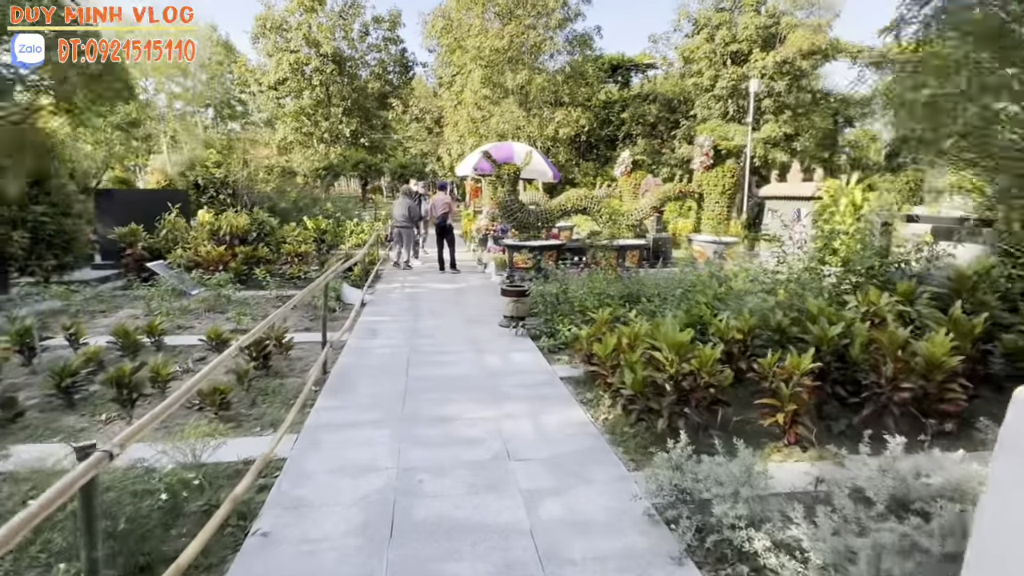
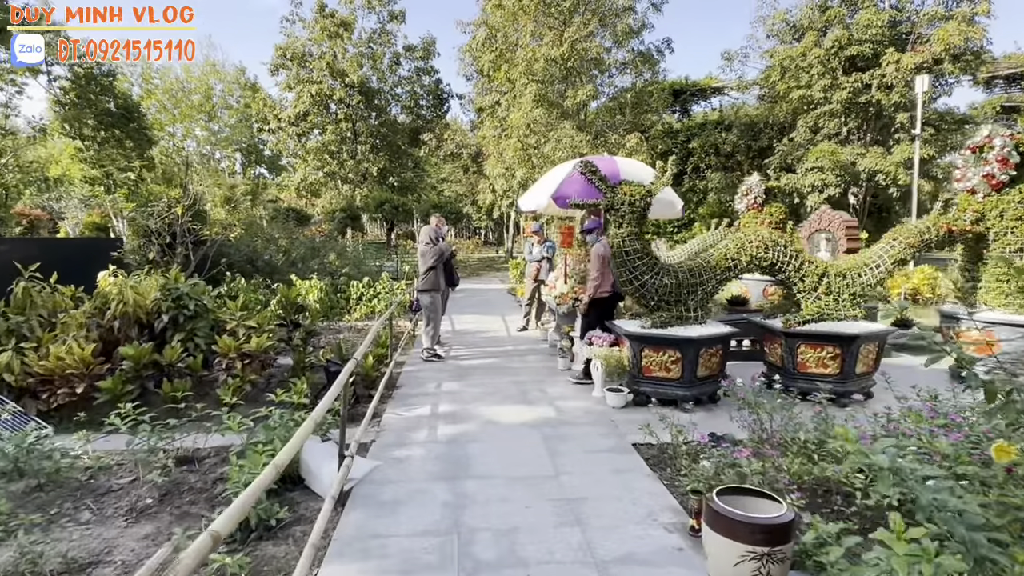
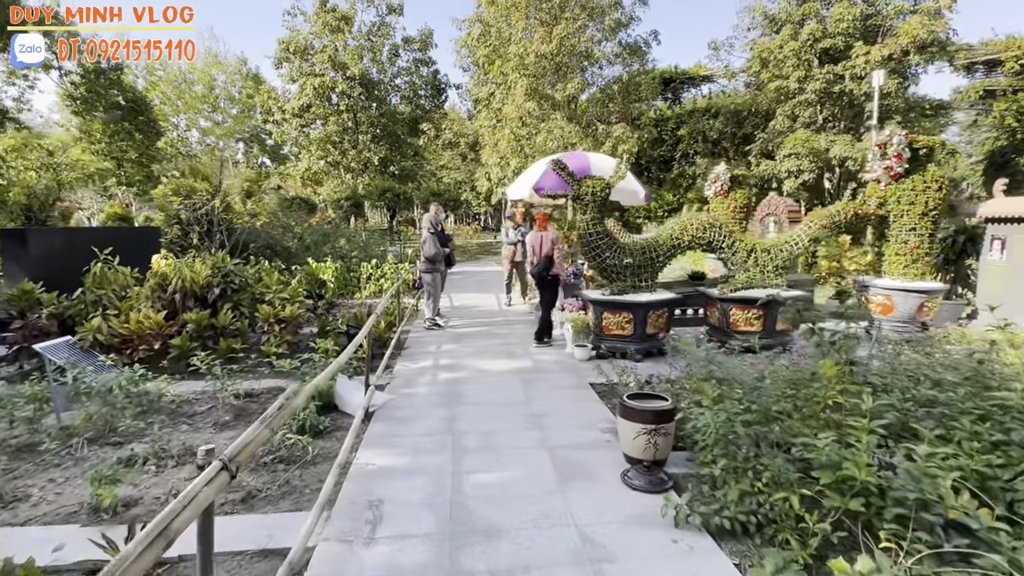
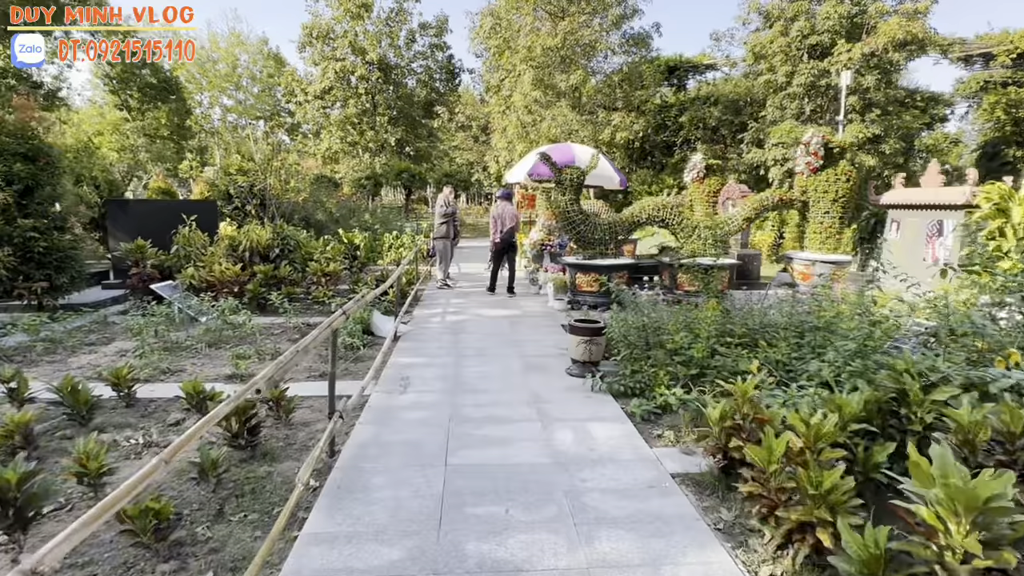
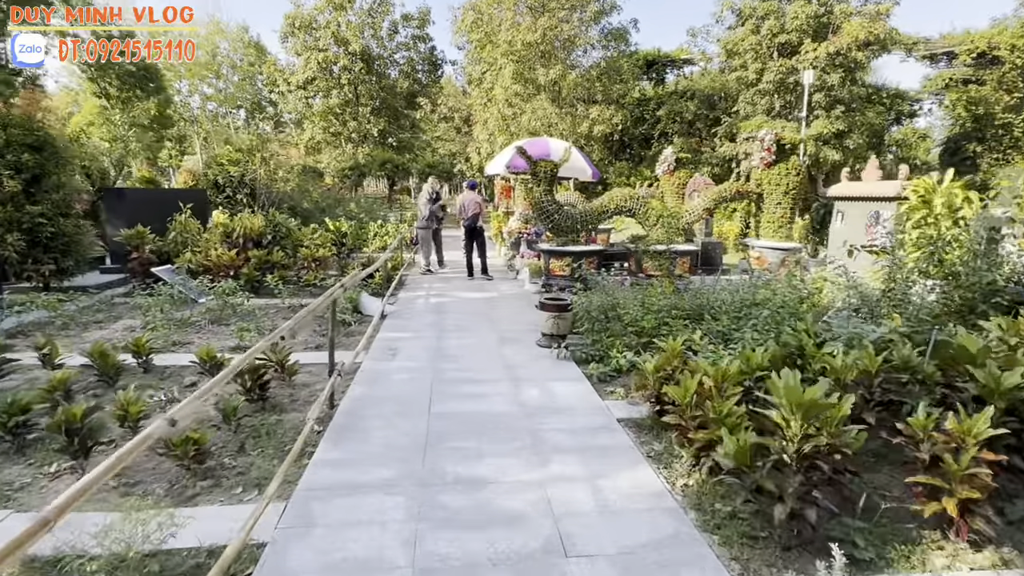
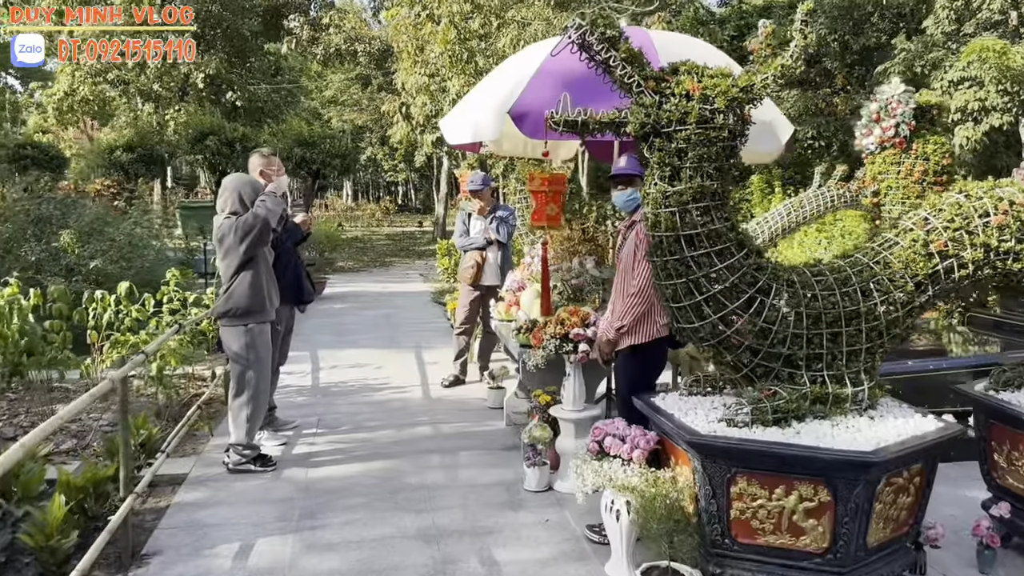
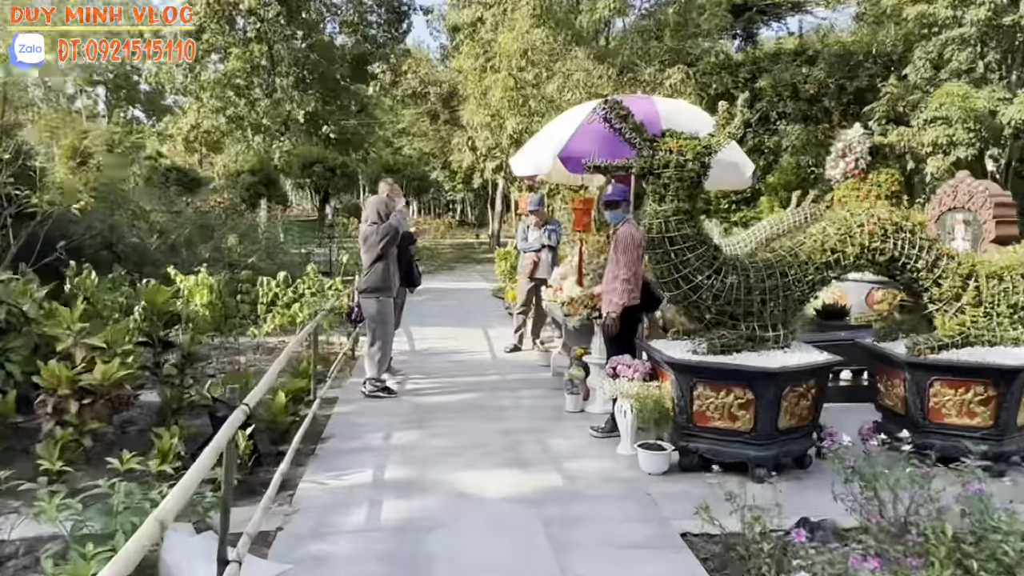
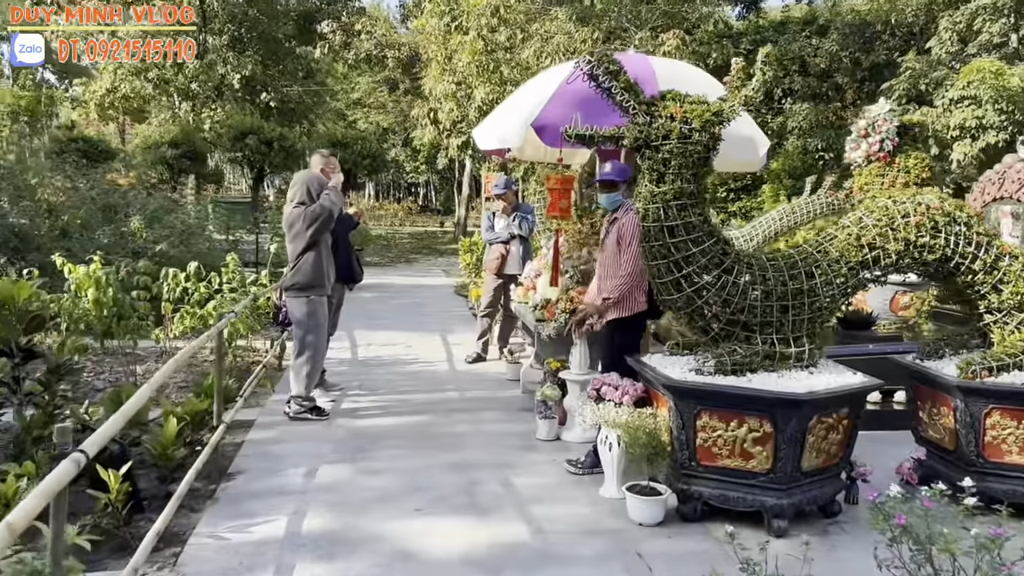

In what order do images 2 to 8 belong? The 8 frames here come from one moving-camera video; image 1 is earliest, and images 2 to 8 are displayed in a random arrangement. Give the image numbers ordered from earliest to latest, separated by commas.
5, 4, 3, 2, 7, 8, 6
